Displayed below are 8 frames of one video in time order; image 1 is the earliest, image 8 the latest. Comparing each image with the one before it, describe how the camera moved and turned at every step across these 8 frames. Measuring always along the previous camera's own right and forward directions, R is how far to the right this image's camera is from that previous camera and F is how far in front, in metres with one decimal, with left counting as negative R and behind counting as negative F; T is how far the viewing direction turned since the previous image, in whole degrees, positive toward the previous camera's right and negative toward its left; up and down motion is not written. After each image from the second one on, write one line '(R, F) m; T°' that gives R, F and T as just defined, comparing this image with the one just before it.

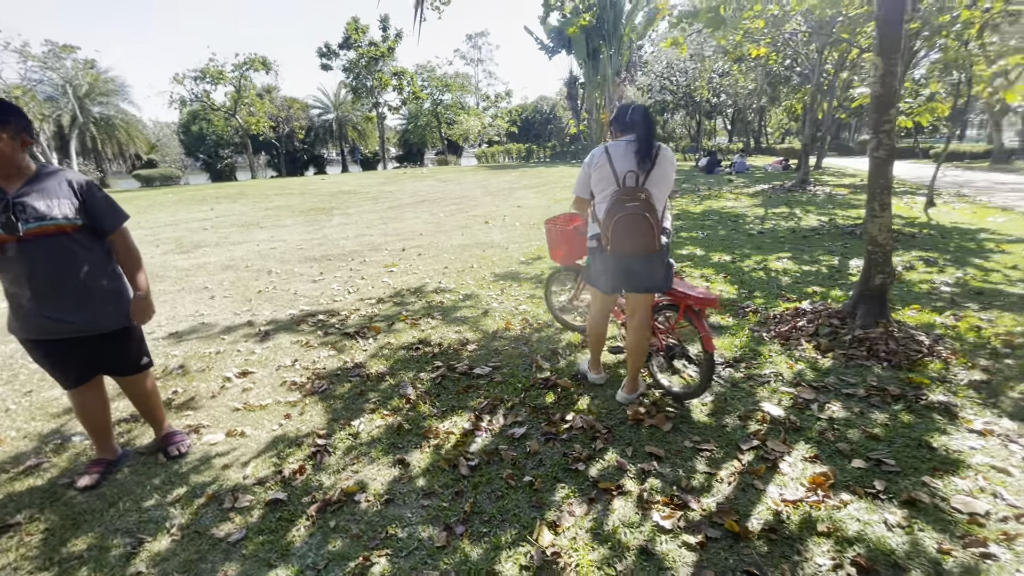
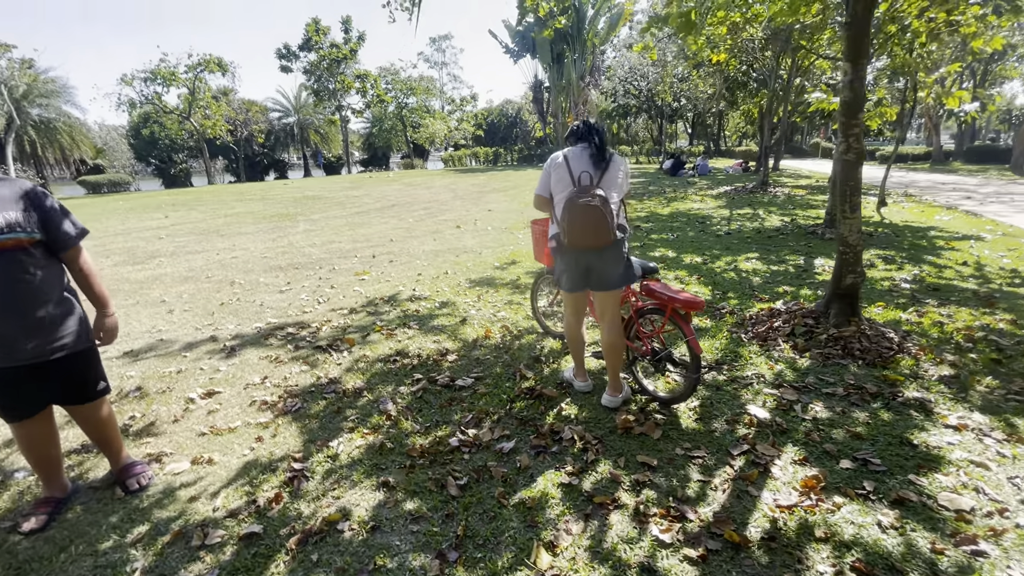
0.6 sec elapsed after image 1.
(-0.1, +0.1) m; +4°
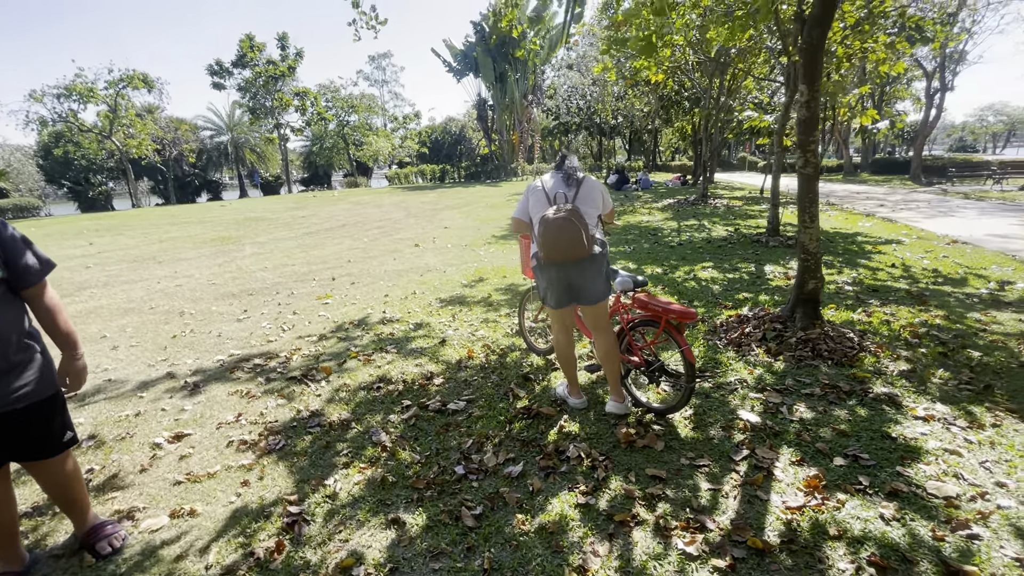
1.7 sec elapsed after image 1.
(-0.4, +0.1) m; +6°
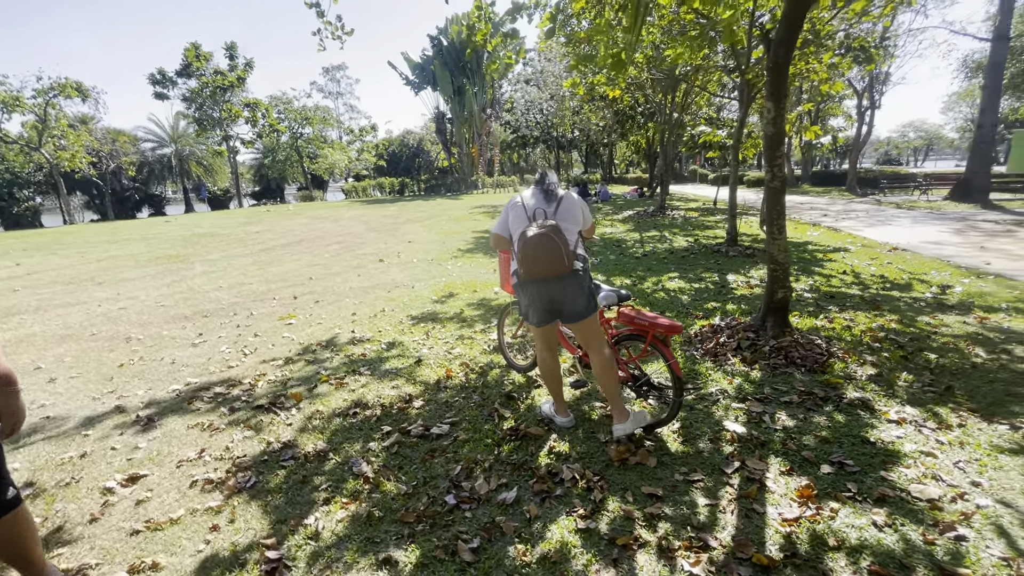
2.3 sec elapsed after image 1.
(-0.2, +0.1) m; +5°
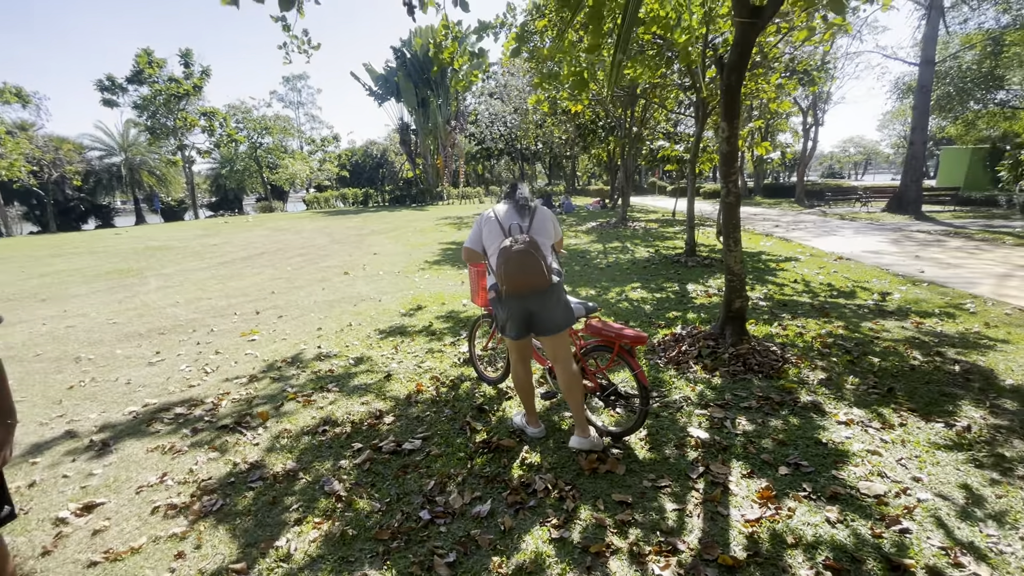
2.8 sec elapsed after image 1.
(0.0, -0.1) m; +4°
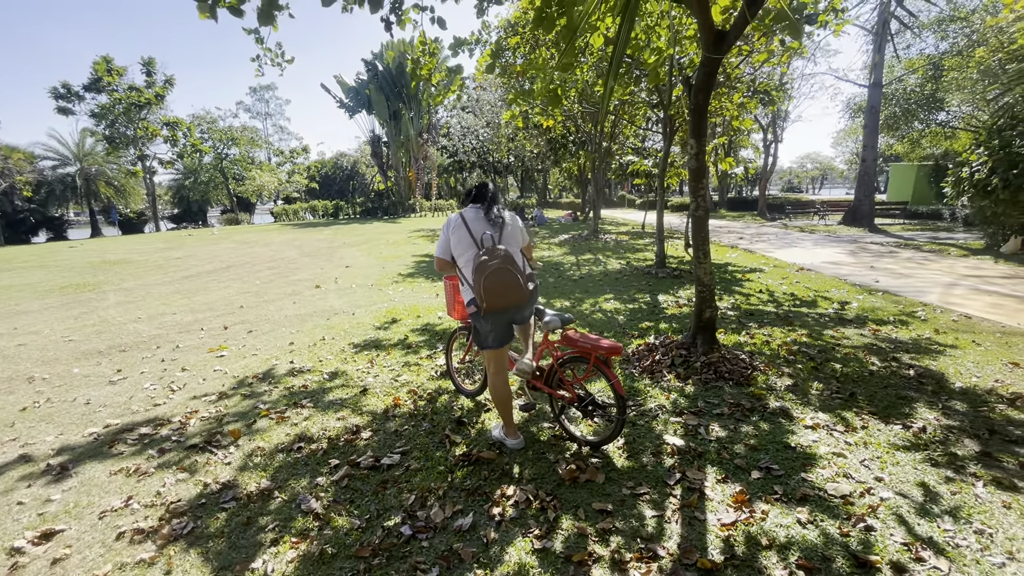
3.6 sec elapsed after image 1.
(-0.1, 0.0) m; +3°
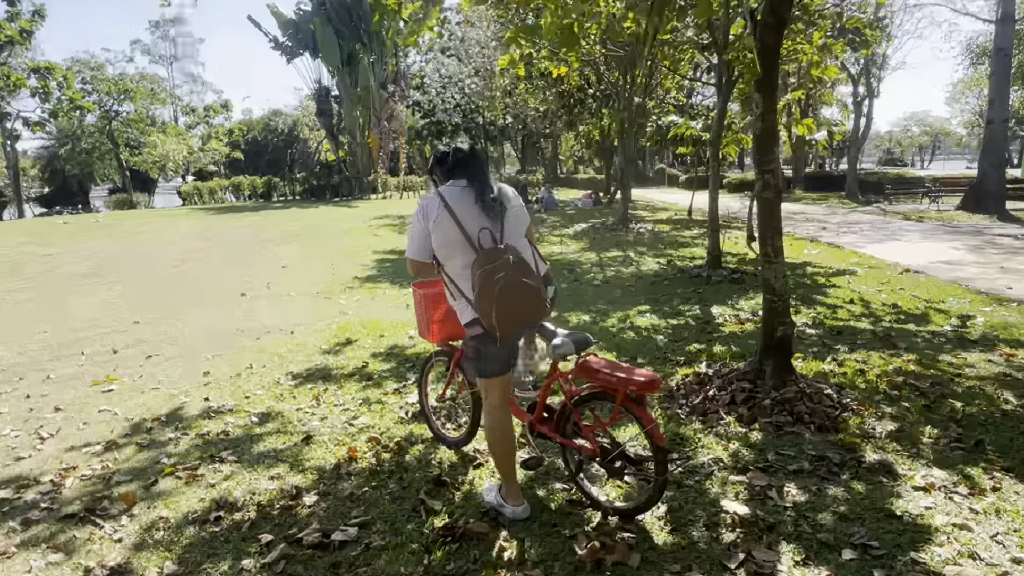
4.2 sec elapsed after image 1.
(+0.1, +1.4) m; -2°
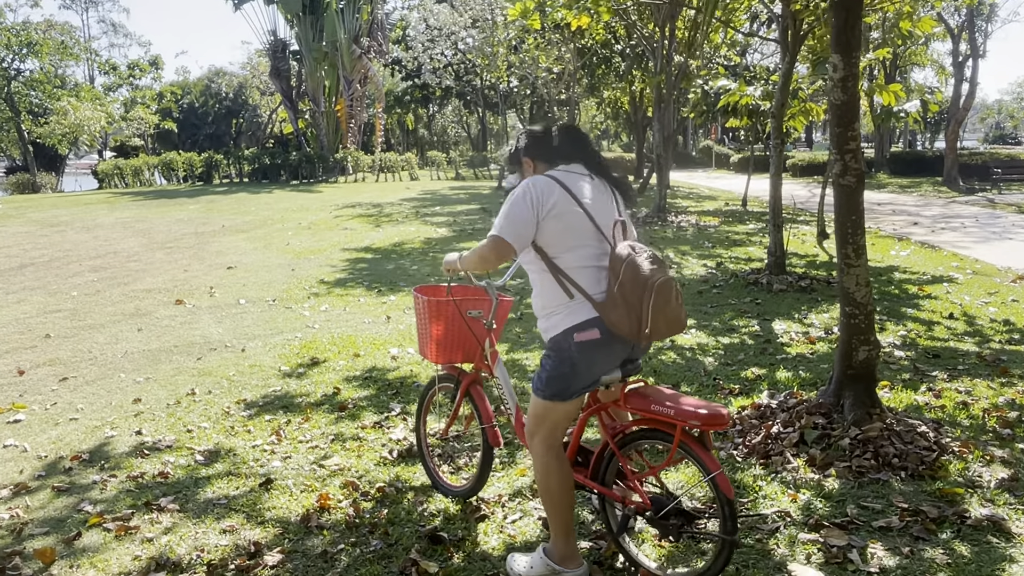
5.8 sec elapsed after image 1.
(0.0, +0.8) m; -1°
